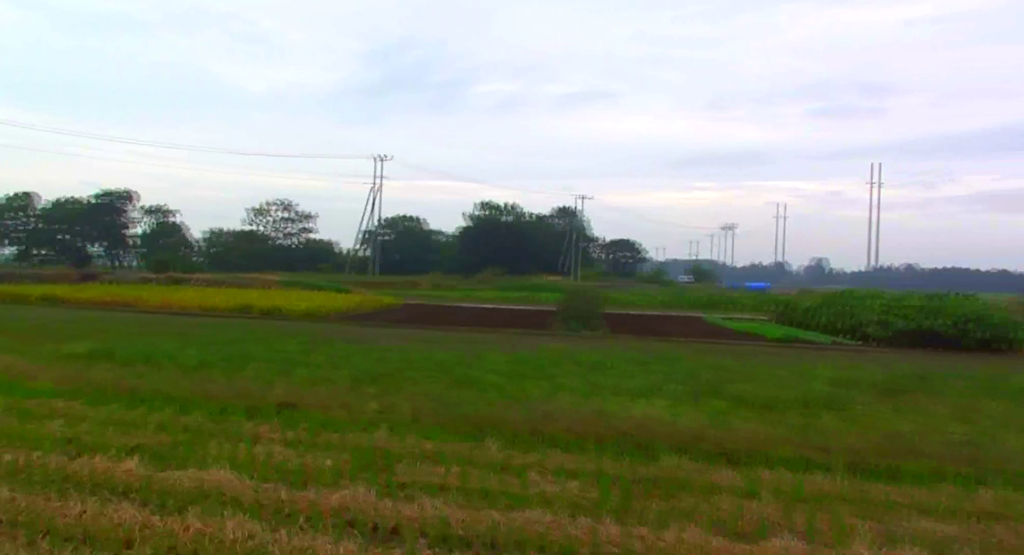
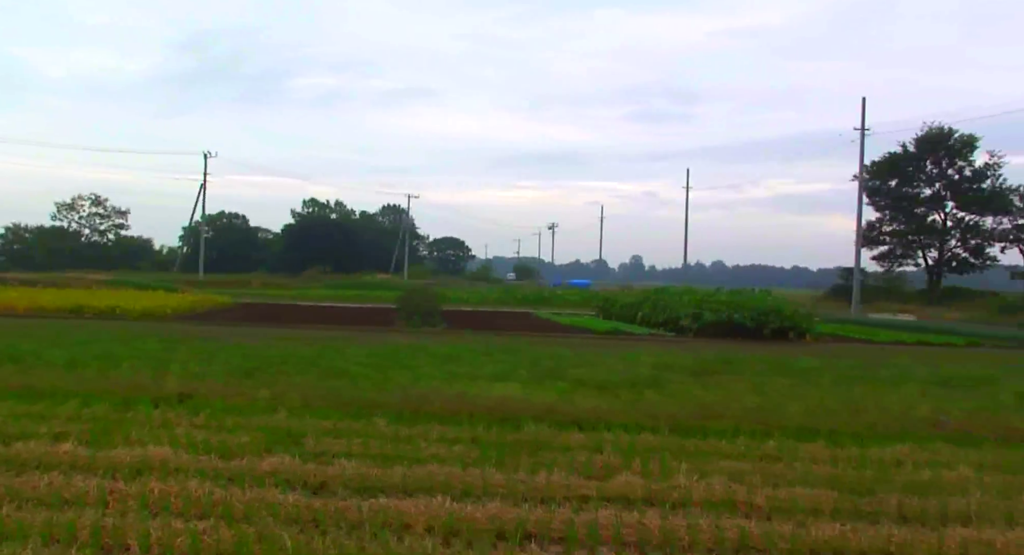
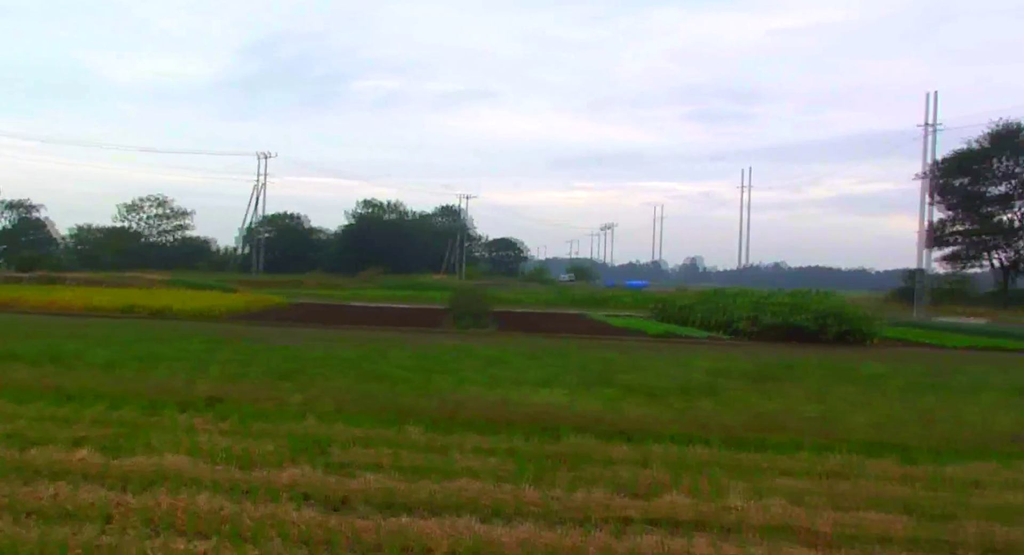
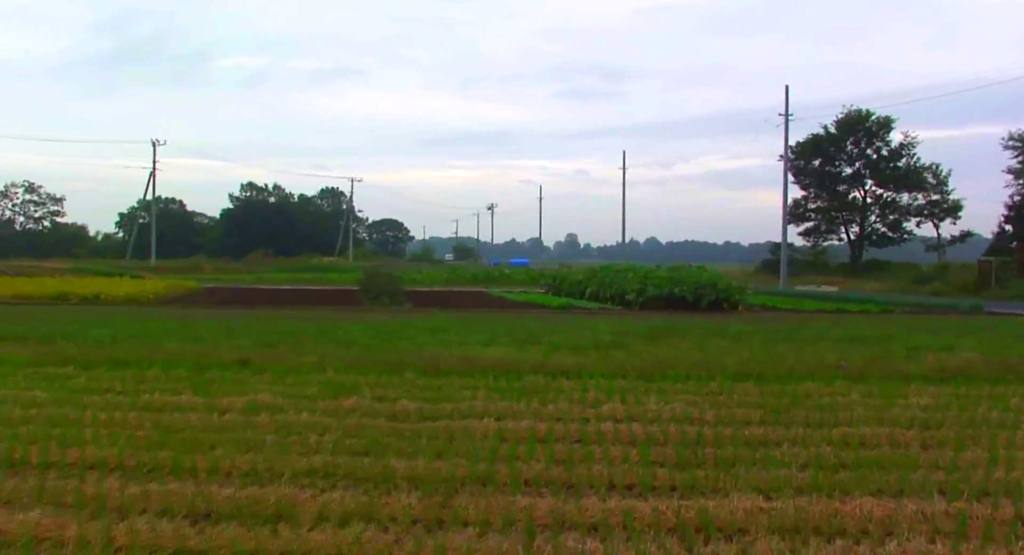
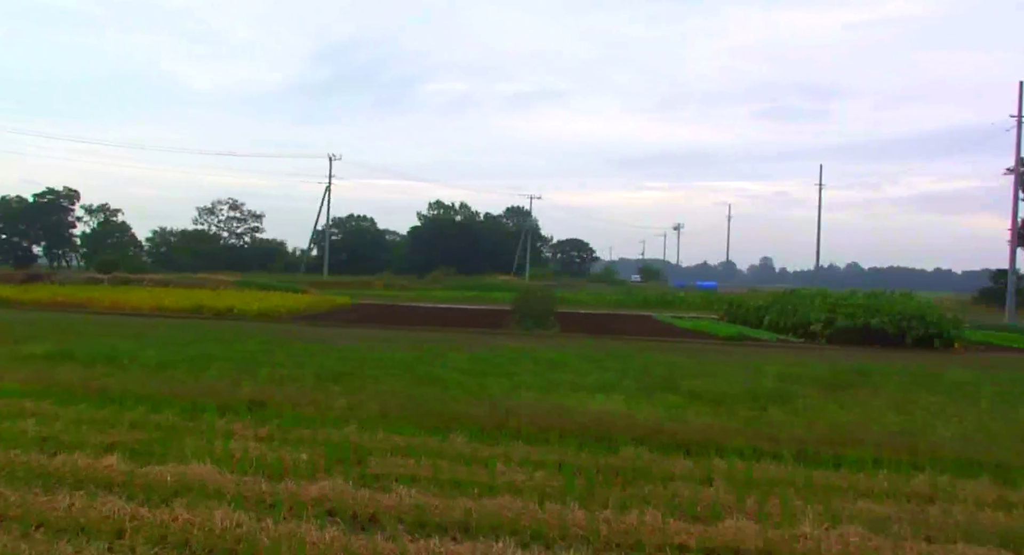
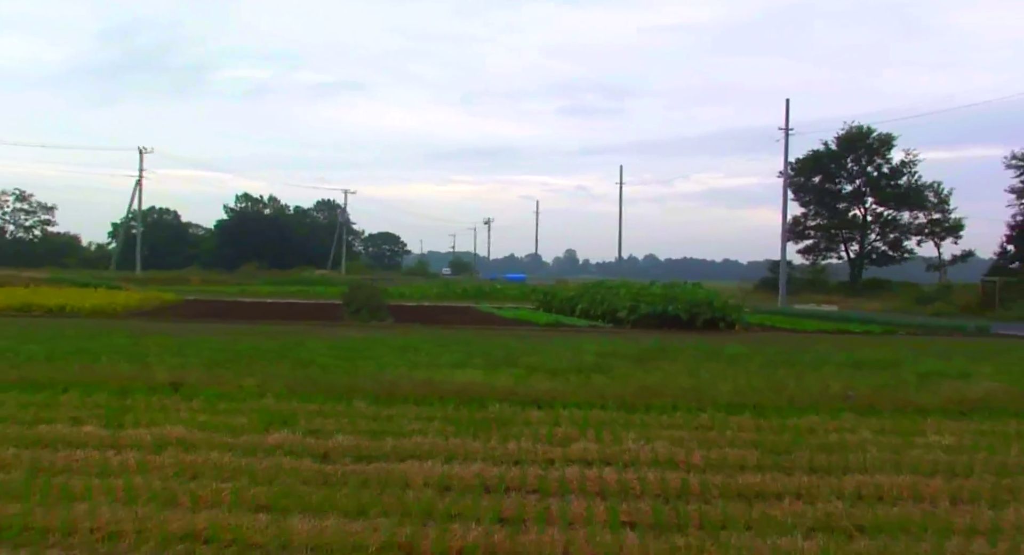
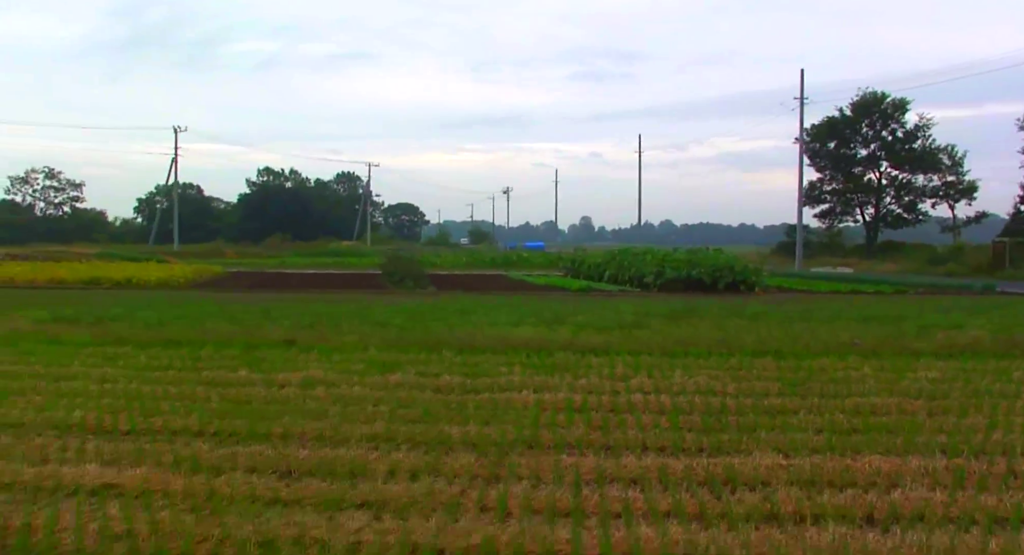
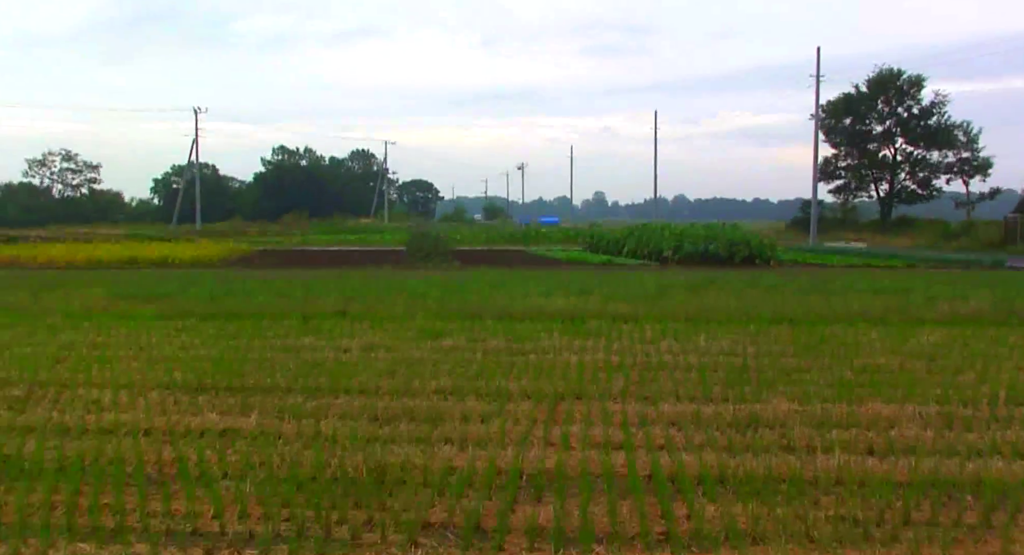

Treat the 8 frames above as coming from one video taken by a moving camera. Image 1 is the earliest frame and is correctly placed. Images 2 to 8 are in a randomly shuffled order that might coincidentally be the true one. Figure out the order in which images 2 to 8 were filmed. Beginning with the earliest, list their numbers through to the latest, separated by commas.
5, 3, 2, 6, 4, 7, 8
